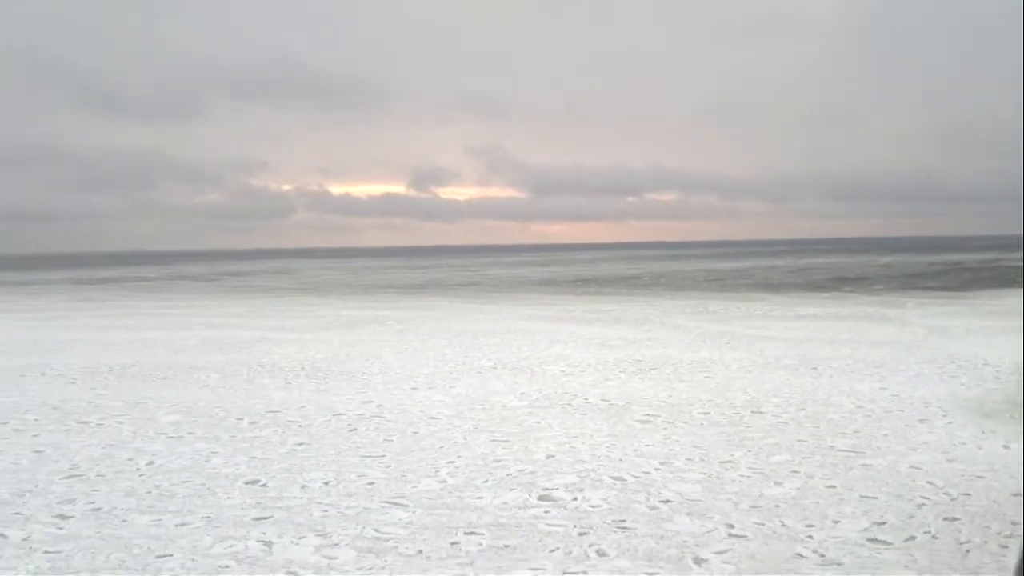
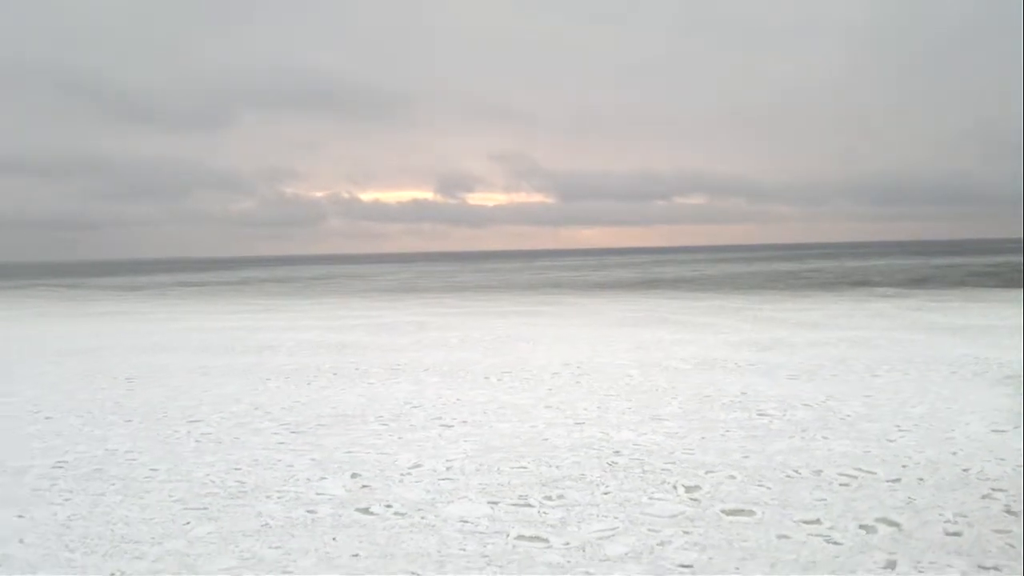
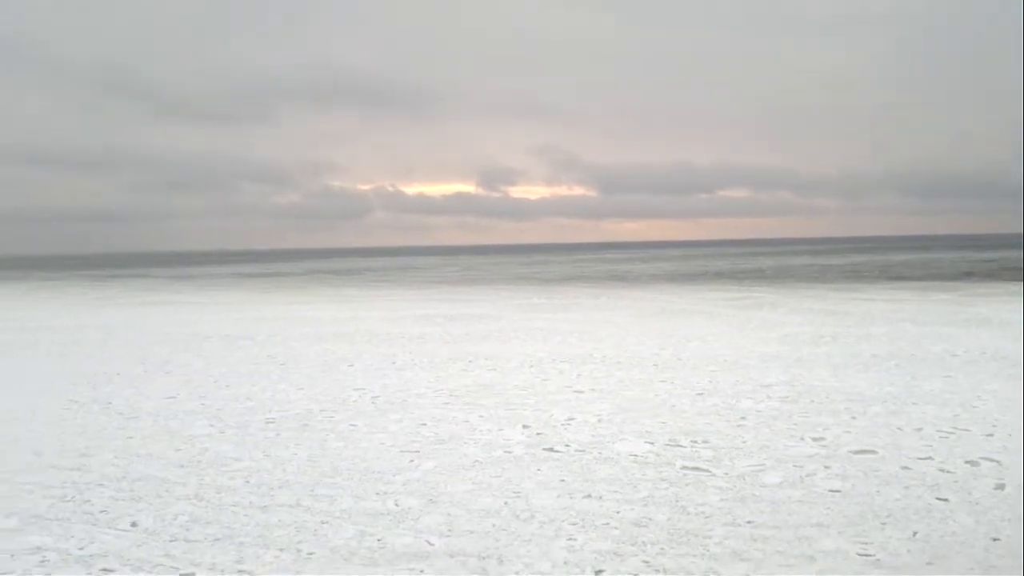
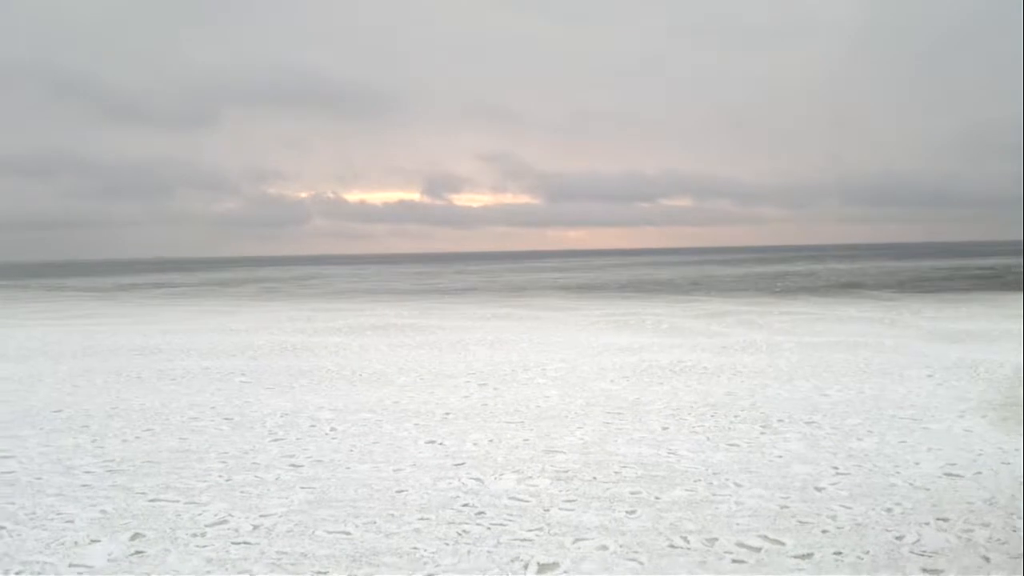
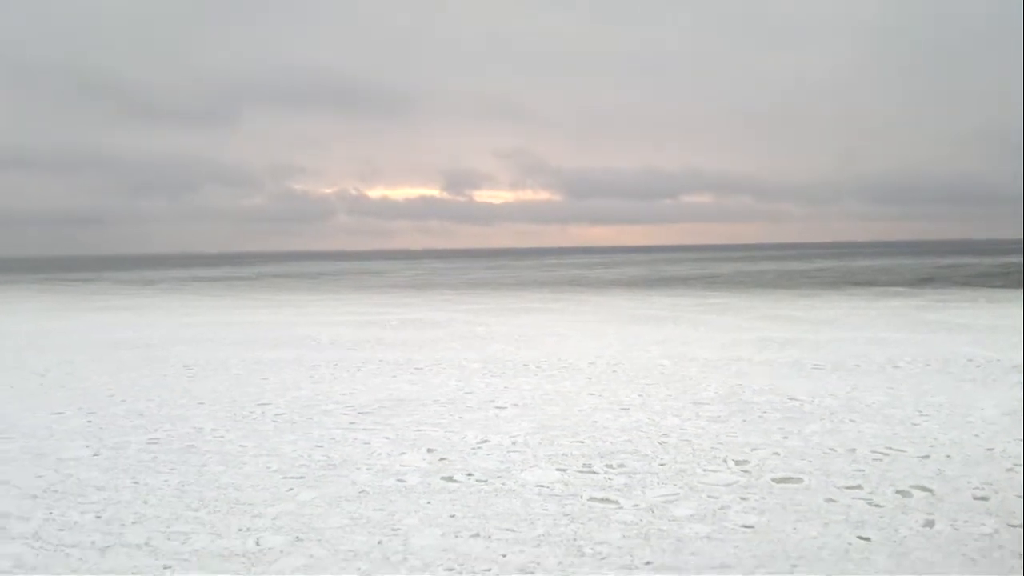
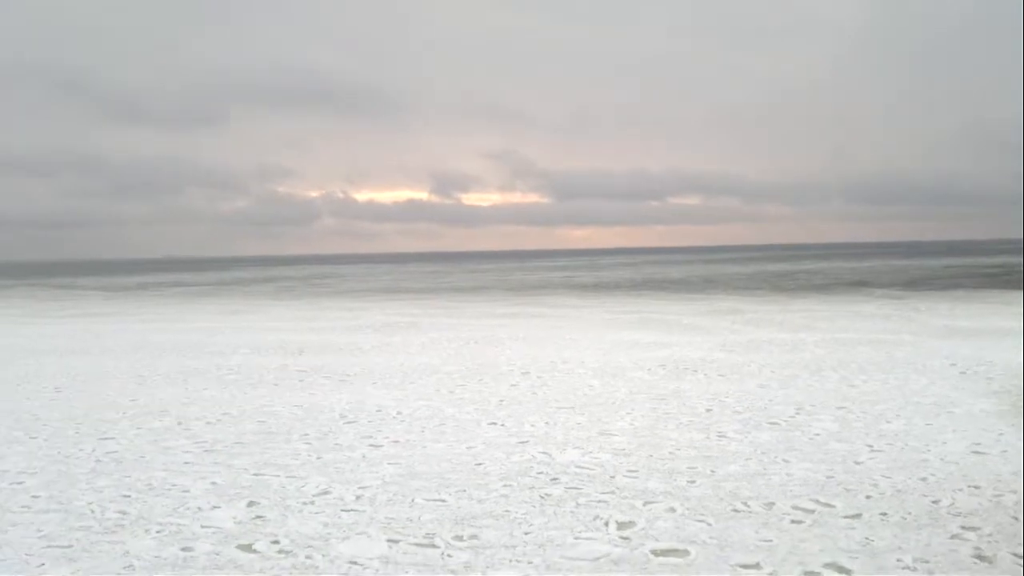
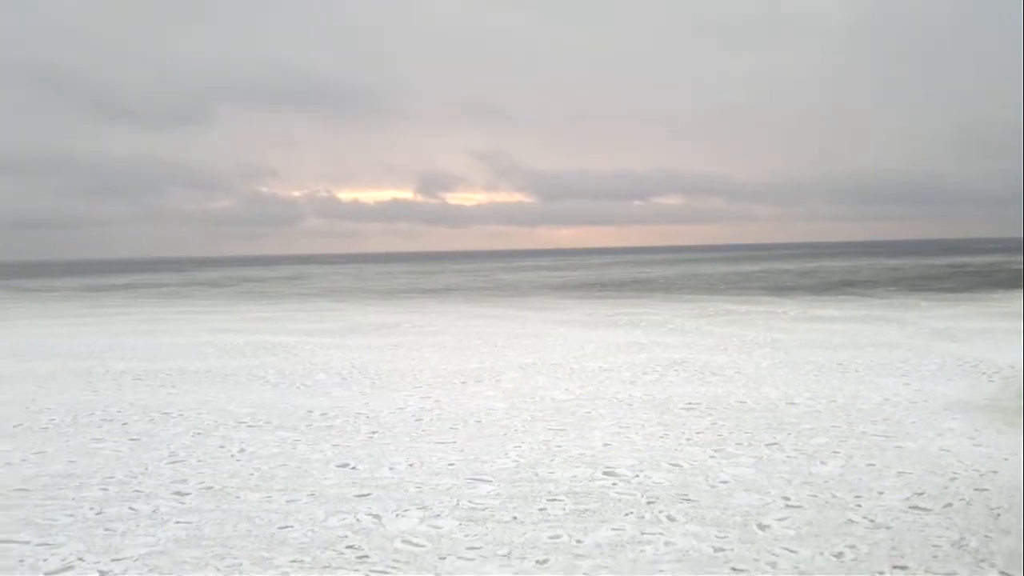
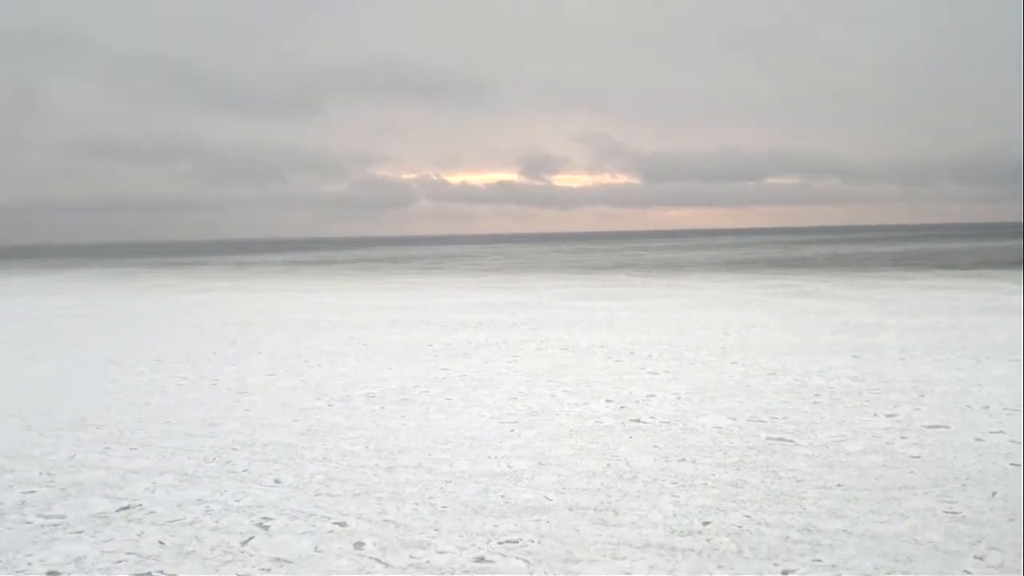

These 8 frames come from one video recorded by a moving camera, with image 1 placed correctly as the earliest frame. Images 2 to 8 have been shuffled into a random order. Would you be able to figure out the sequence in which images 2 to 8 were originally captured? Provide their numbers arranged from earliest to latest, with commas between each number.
7, 4, 6, 2, 5, 3, 8
